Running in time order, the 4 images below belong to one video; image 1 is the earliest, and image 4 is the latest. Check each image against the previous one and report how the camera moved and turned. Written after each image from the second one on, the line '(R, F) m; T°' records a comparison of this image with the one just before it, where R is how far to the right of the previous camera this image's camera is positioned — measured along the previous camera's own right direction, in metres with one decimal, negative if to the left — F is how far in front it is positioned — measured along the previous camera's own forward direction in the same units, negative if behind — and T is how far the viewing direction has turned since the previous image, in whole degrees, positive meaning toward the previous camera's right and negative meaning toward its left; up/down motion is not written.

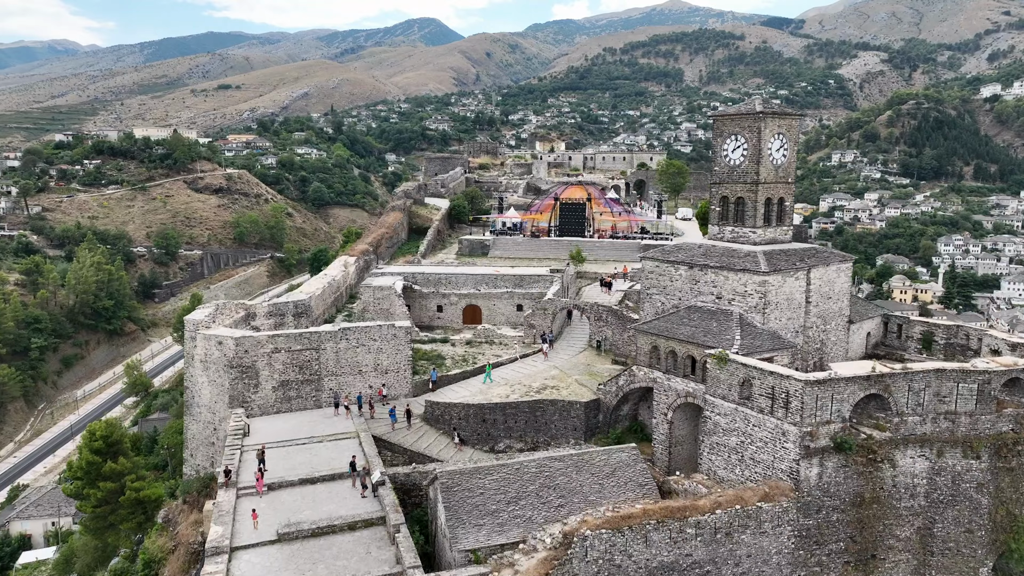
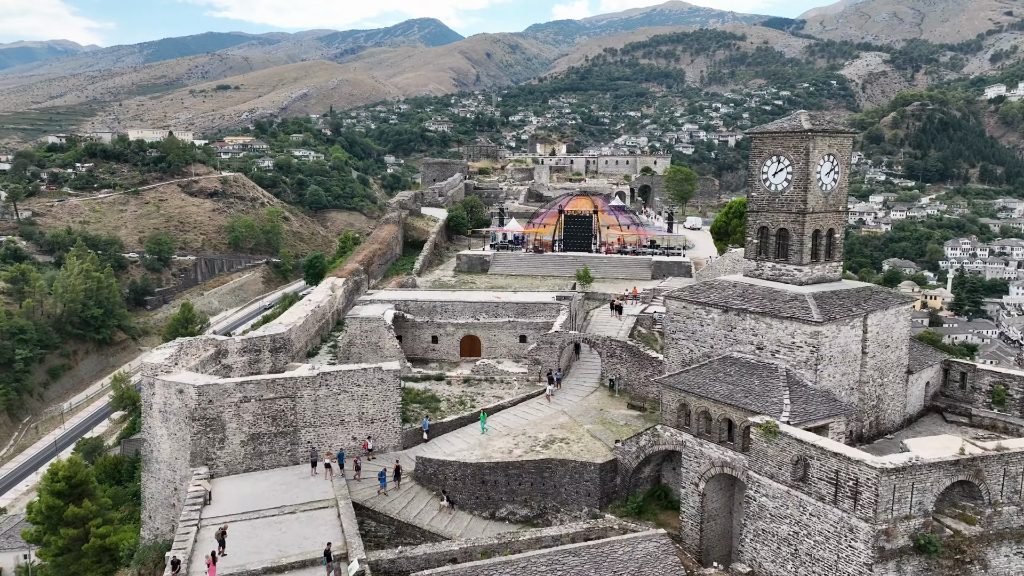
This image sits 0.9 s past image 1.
(0.0, +1.6) m; 0°
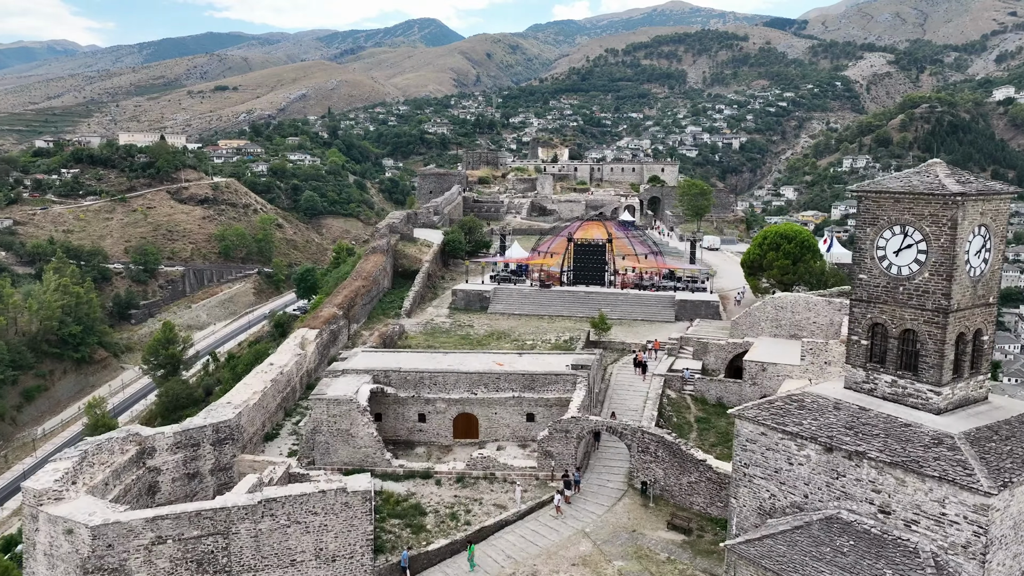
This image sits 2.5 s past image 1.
(-0.1, +2.8) m; 0°
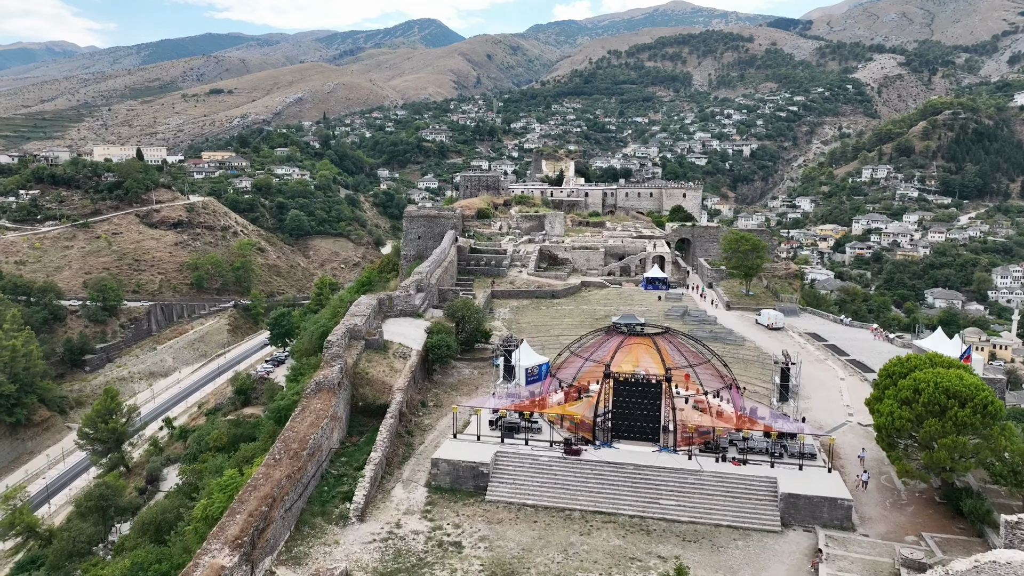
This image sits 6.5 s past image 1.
(-0.1, +6.9) m; 0°
